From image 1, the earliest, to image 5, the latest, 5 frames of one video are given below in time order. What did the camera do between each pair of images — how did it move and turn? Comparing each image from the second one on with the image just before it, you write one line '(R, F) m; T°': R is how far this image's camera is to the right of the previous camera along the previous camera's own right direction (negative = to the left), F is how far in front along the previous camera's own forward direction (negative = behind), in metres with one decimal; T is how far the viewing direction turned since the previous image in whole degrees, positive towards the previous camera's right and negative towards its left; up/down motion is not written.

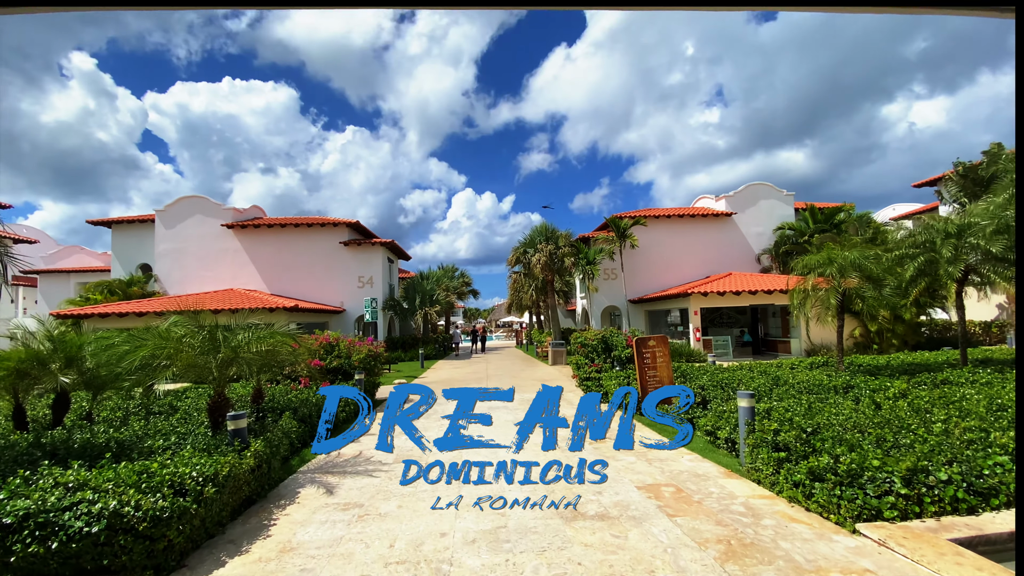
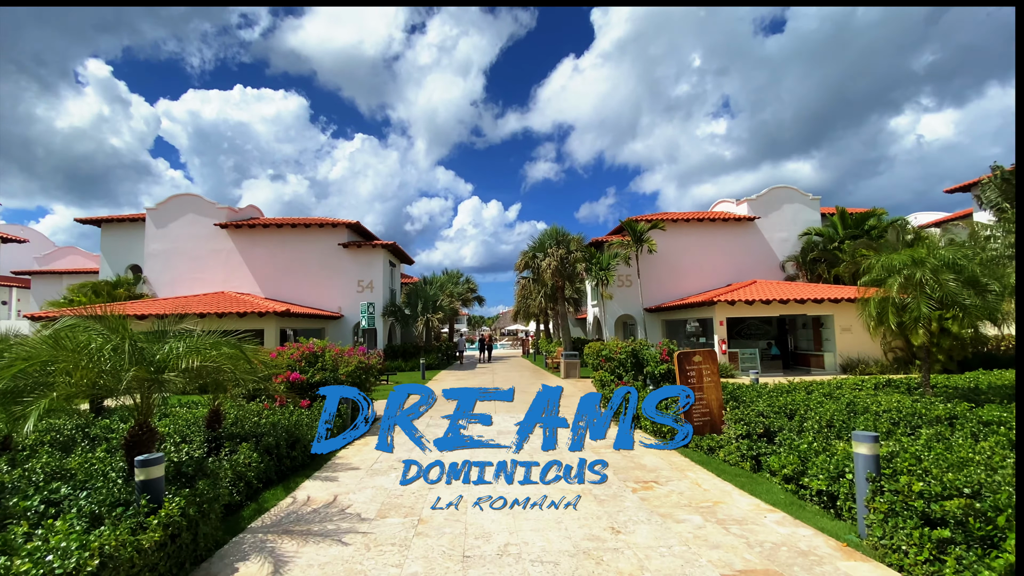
(-0.2, +1.7) m; -1°
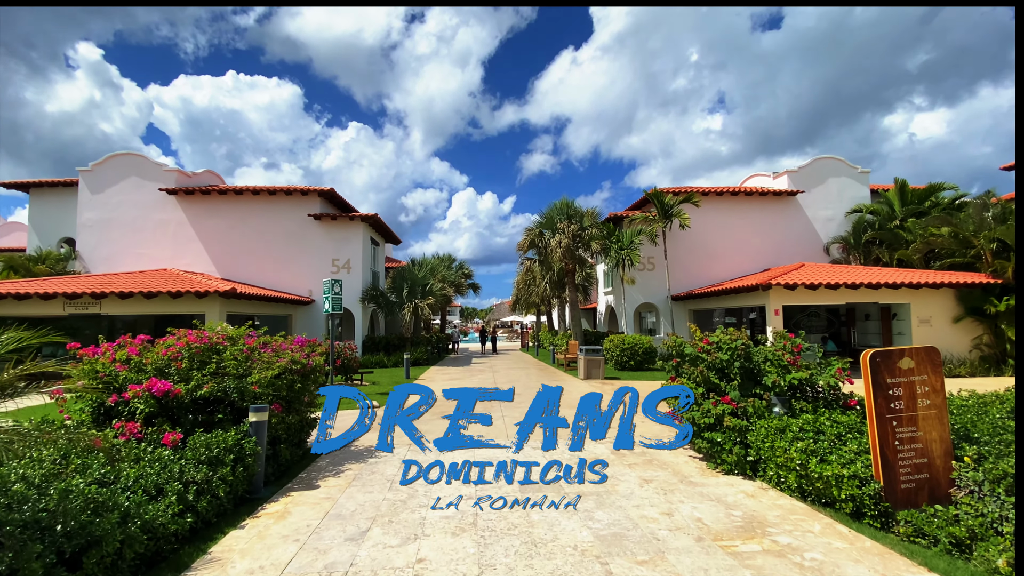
(-0.5, +4.0) m; +1°
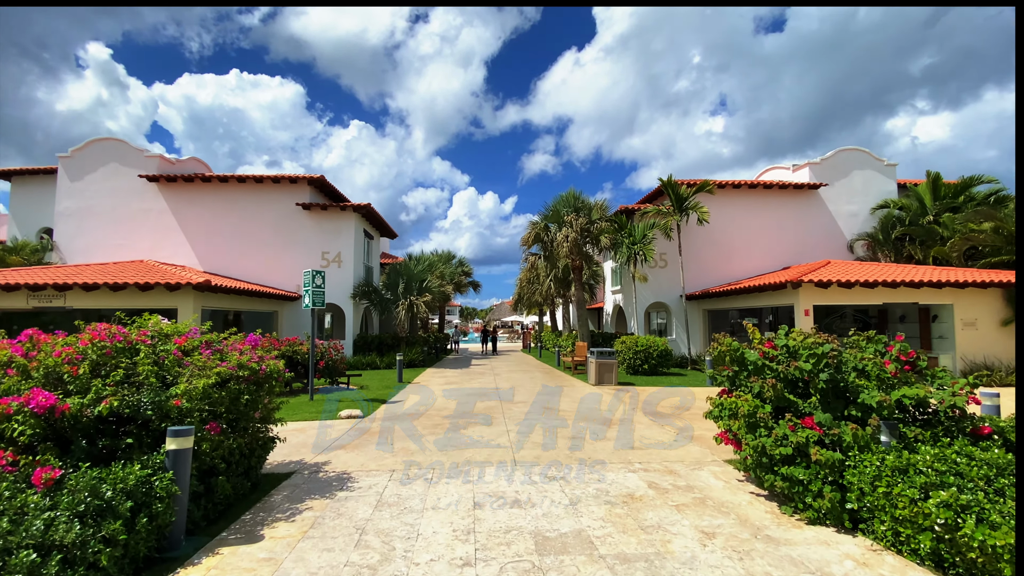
(-0.1, +1.5) m; 0°
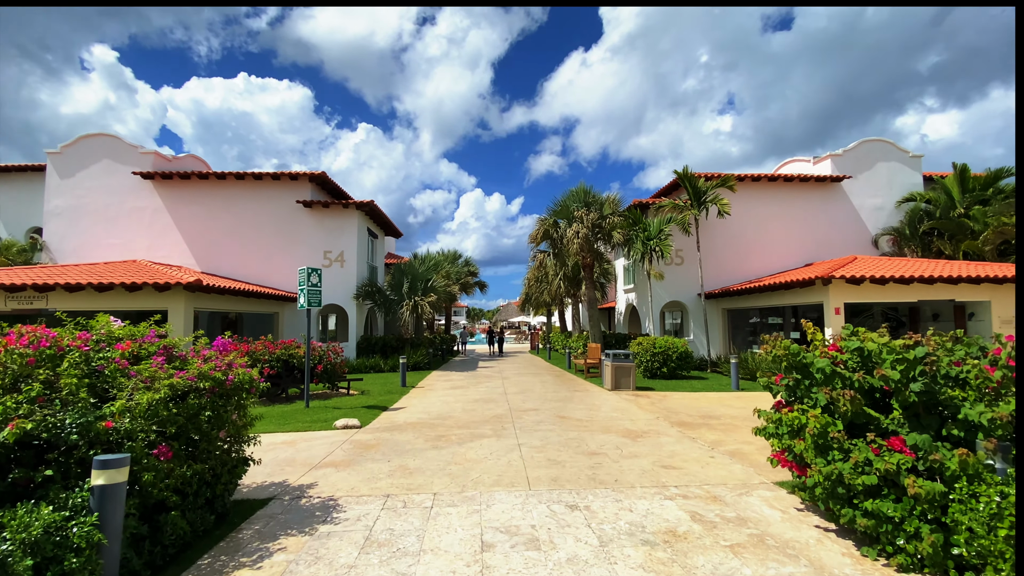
(-0.1, +0.9) m; -1°
